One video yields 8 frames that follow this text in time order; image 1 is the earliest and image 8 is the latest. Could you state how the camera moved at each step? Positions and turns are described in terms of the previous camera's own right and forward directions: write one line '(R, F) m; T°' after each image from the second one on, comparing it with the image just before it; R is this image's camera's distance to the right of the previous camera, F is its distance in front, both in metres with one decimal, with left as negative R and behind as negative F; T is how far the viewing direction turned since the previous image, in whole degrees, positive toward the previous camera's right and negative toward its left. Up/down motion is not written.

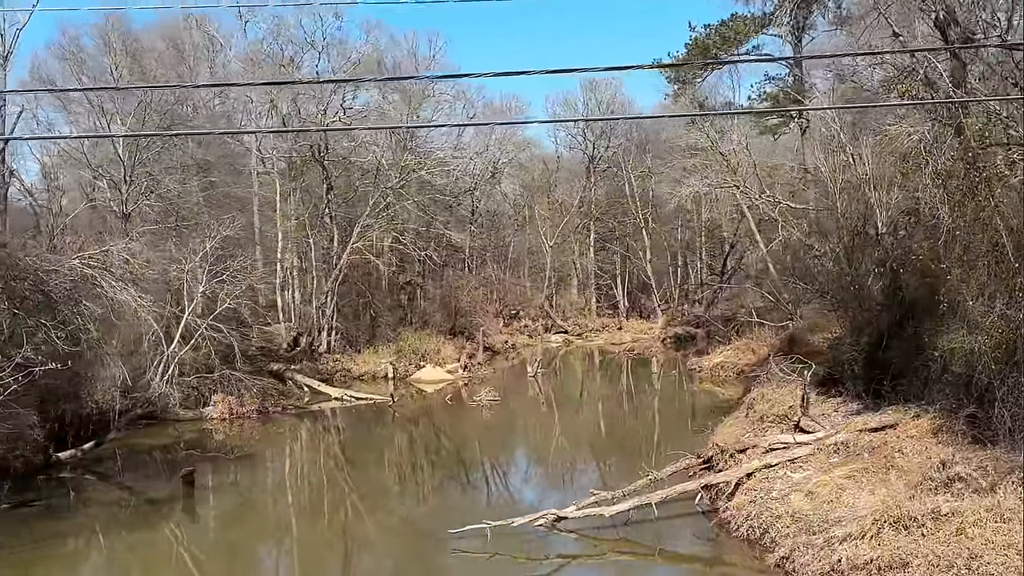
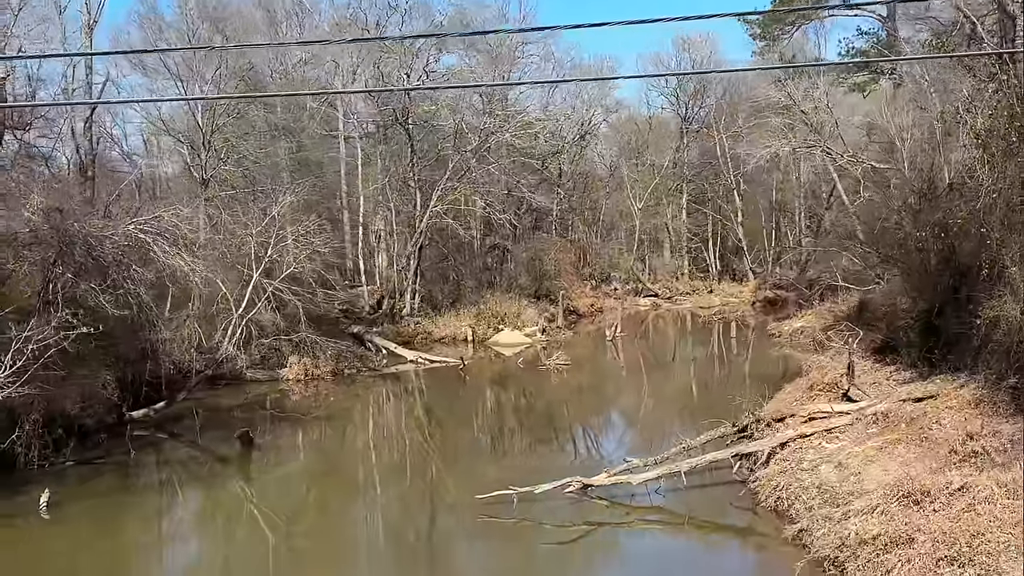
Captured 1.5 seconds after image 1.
(+0.6, +0.1) m; -5°
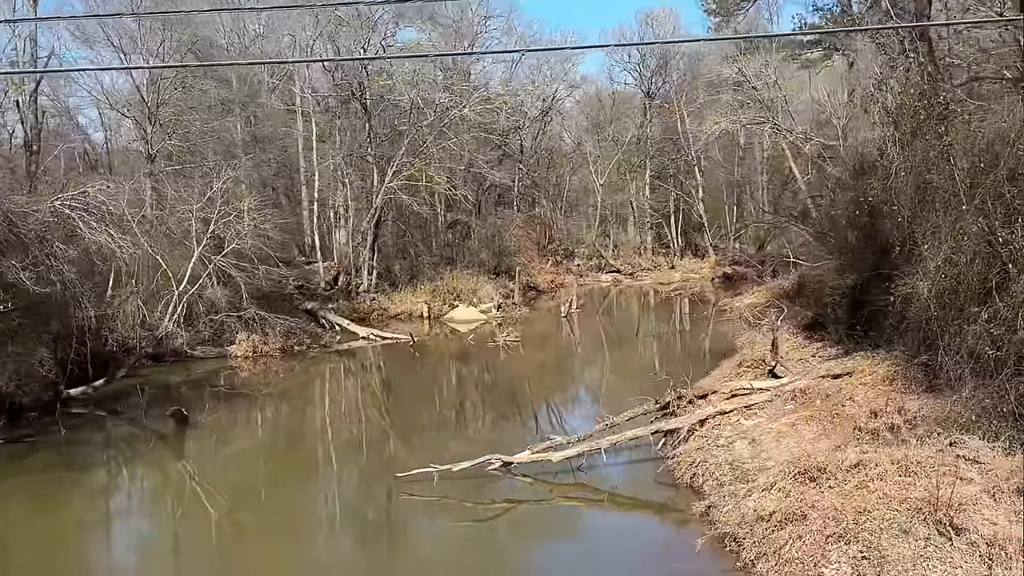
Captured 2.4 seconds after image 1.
(+0.4, 0.0) m; +2°
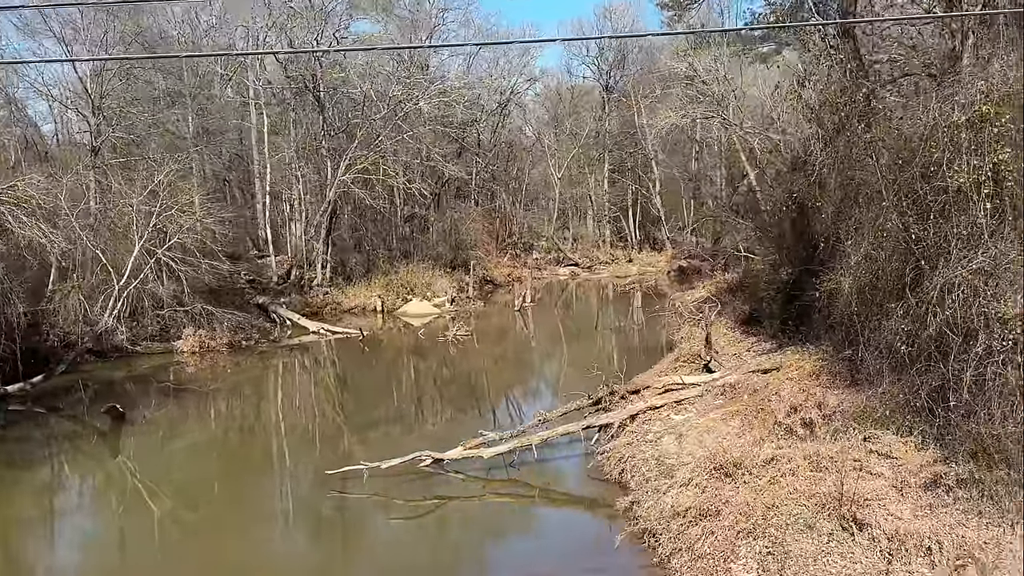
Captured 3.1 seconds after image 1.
(+0.3, 0.0) m; +2°
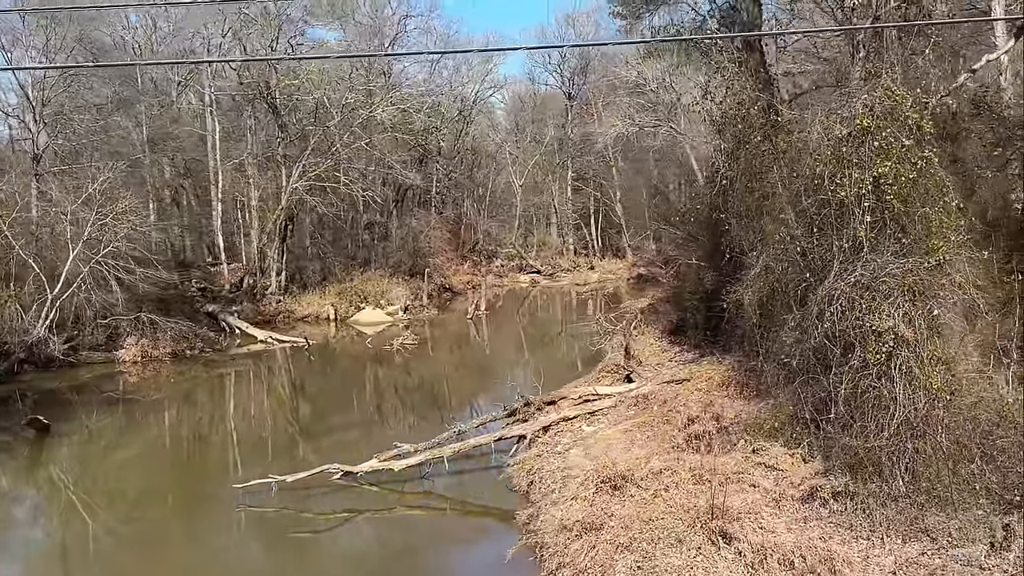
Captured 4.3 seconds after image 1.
(+0.5, 0.0) m; +2°
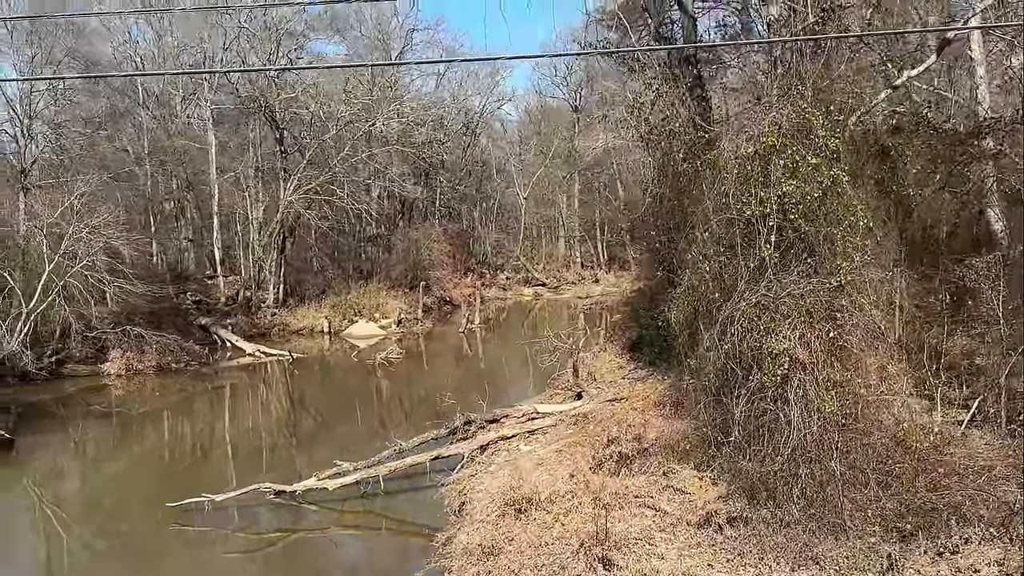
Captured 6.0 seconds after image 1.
(+0.7, +0.1) m; -1°
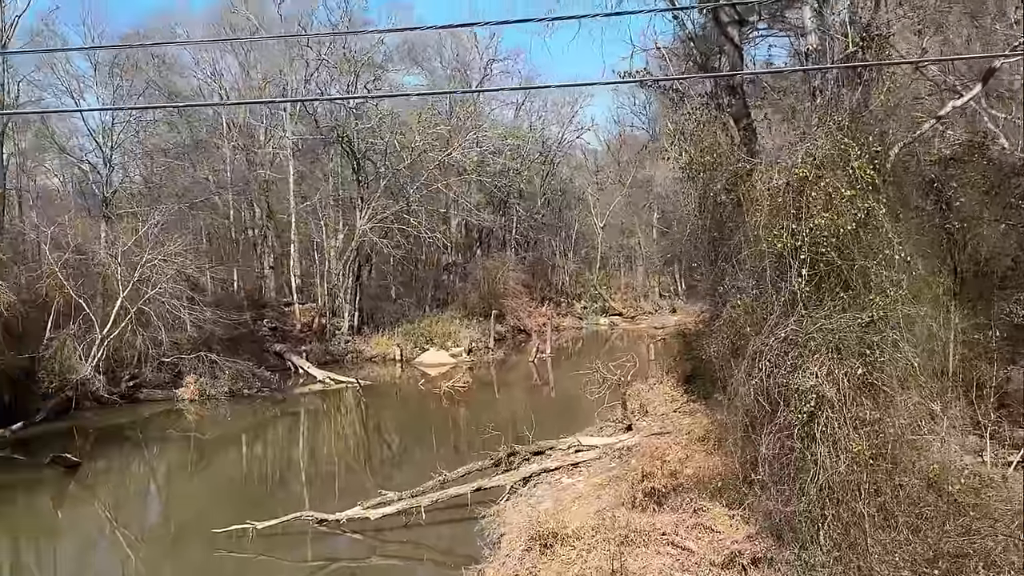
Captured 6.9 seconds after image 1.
(+0.3, 0.0) m; -4°
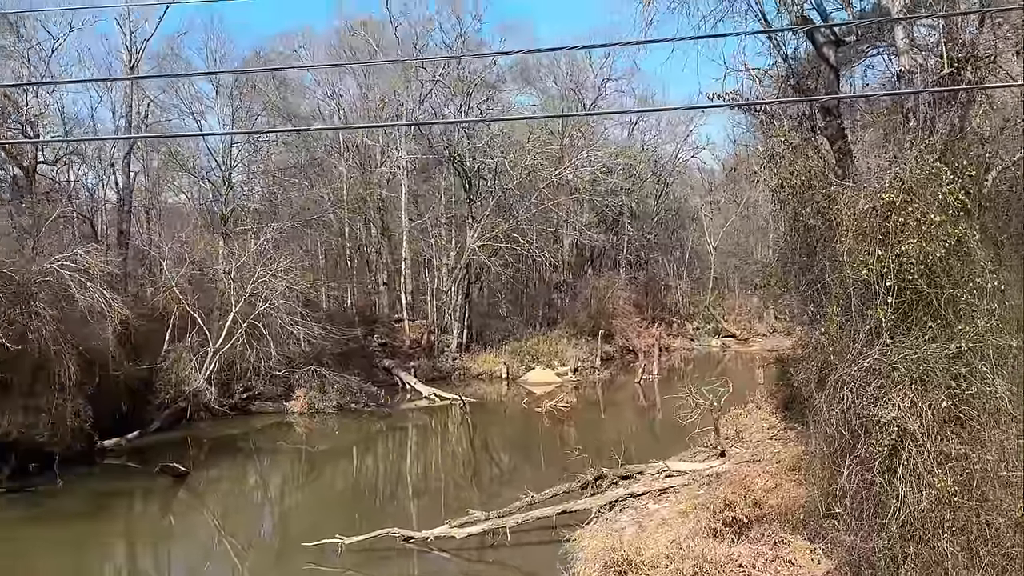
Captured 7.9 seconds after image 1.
(+0.2, 0.0) m; -6°
